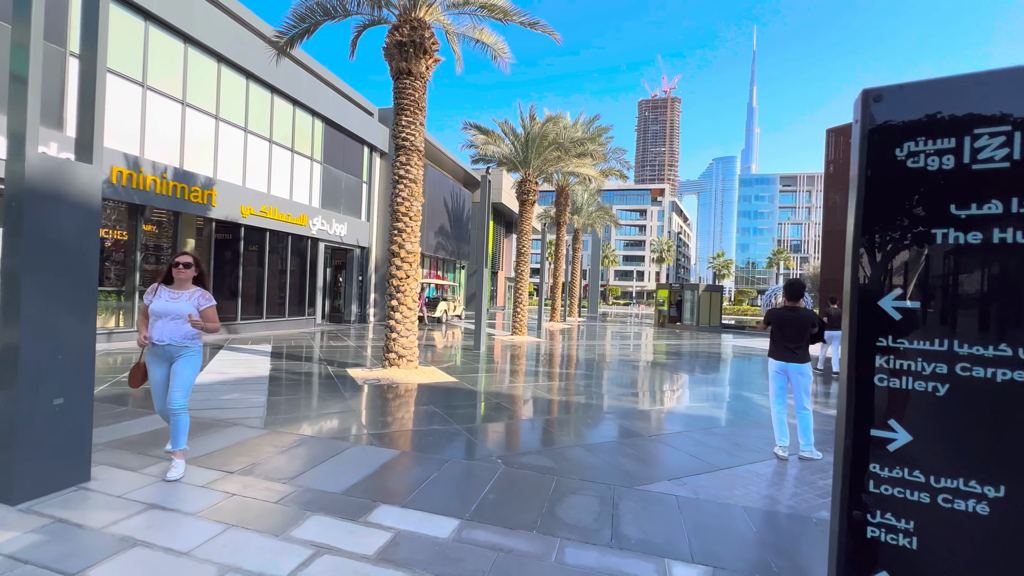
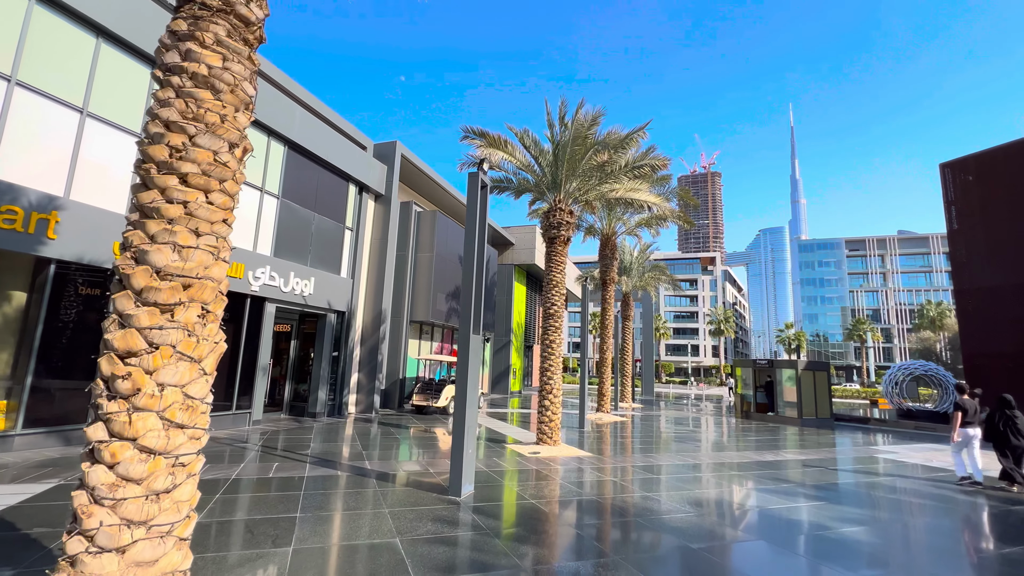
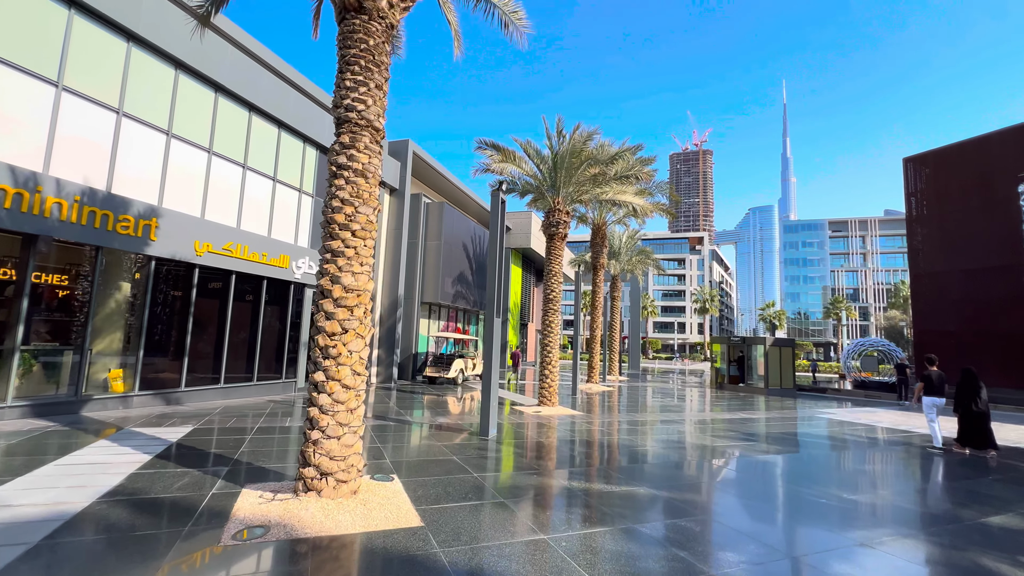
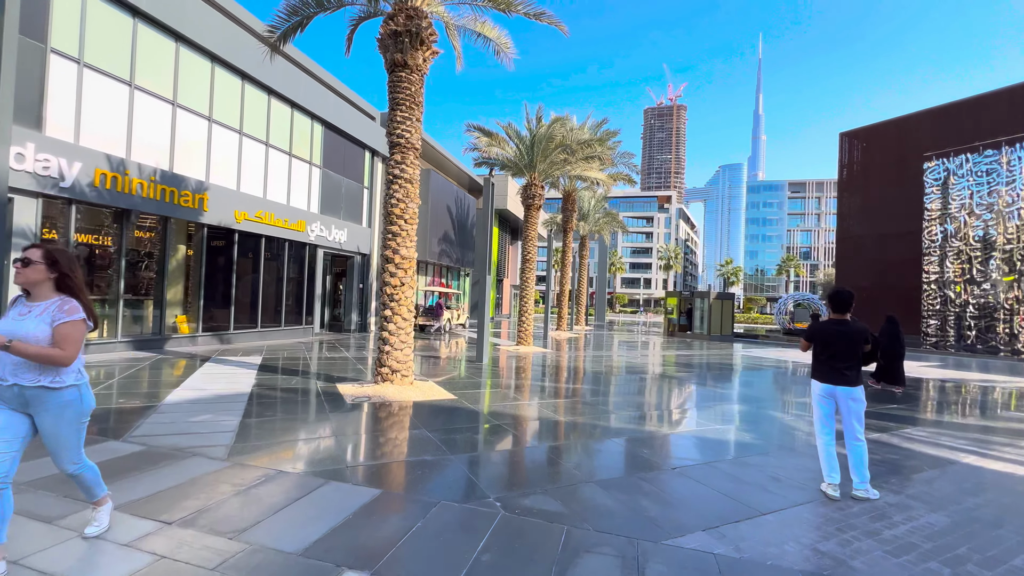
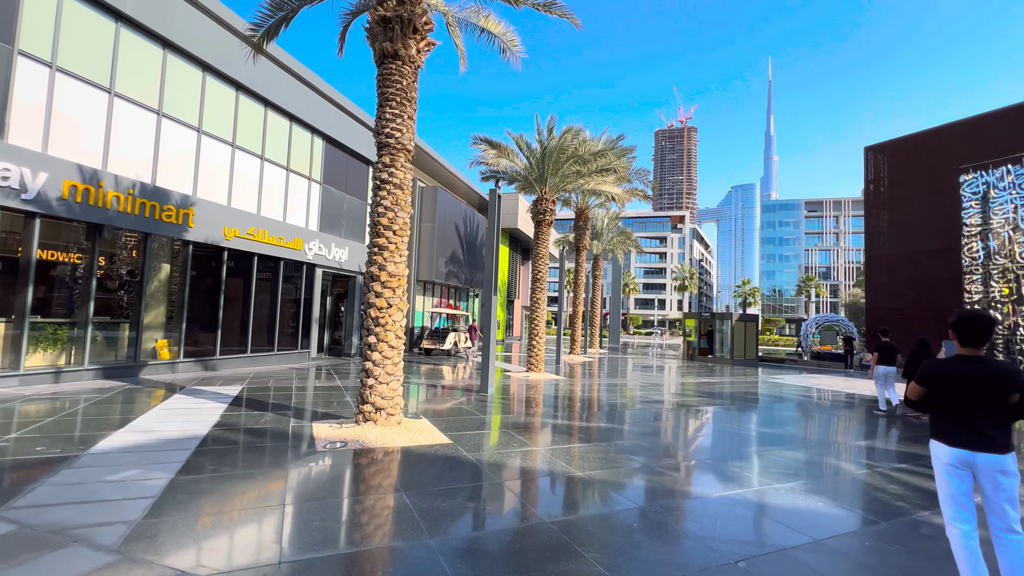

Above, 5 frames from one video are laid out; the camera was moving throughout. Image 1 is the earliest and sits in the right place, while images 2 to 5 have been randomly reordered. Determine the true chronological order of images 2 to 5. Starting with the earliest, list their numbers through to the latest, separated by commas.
4, 5, 3, 2
